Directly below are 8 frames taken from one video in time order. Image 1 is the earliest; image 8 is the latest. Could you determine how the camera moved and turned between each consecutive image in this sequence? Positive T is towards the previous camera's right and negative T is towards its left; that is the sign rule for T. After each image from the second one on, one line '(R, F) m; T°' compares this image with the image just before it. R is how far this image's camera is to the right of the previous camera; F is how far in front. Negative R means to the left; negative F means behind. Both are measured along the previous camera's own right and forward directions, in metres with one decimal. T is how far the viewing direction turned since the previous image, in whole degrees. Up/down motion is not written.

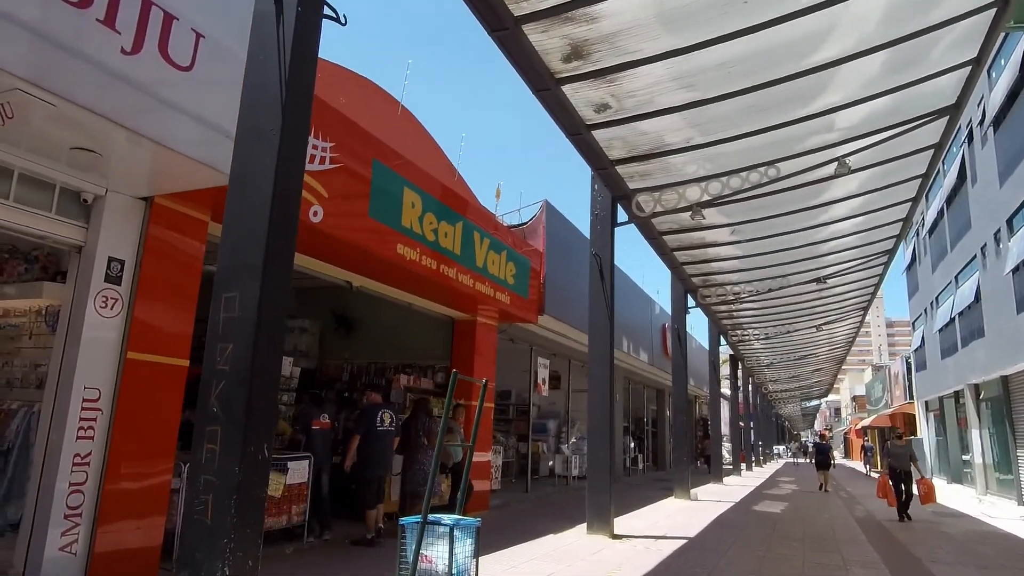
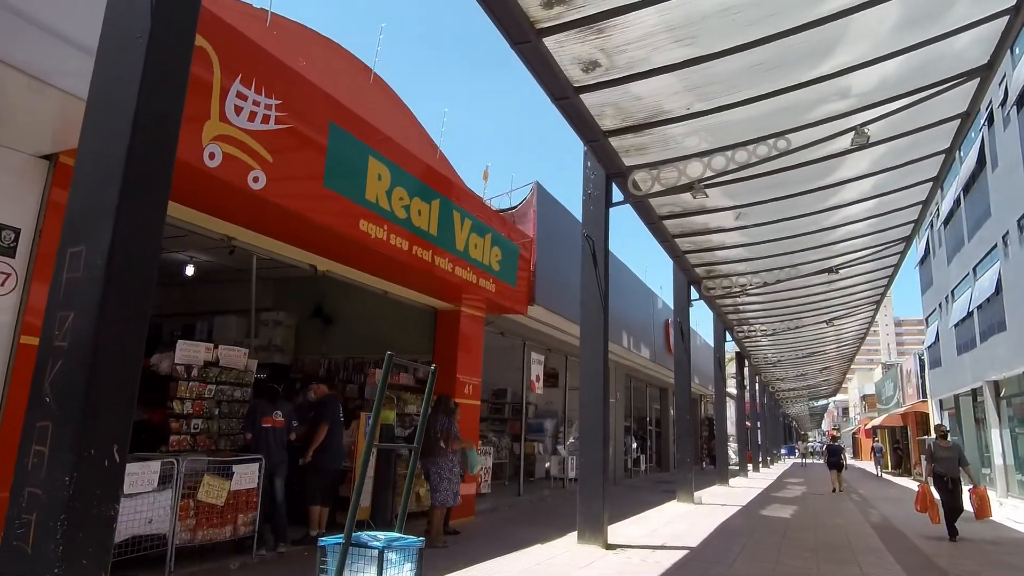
(+0.3, +0.8) m; 0°
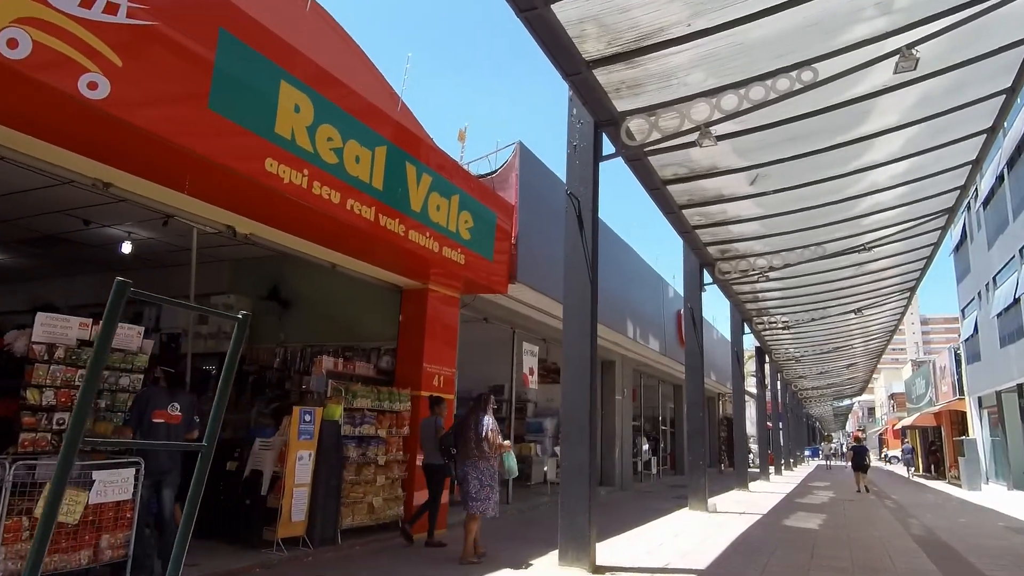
(+0.5, +1.4) m; -2°
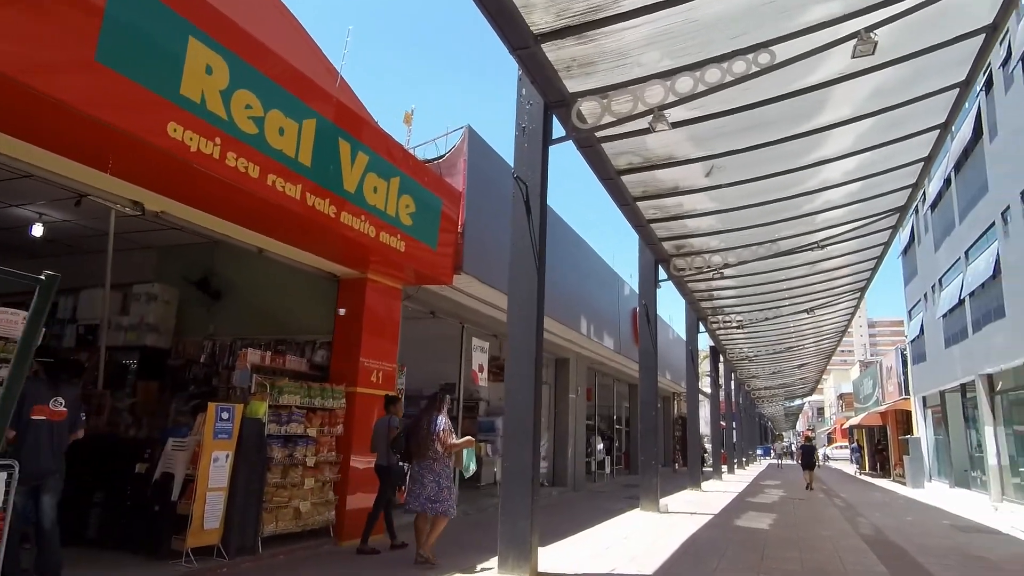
(+0.2, +0.4) m; +3°
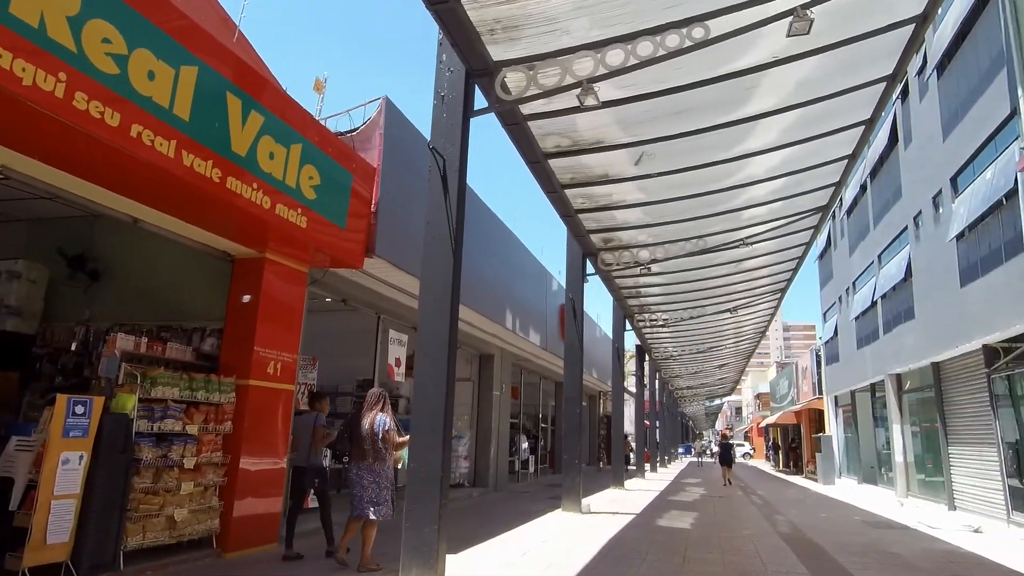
(+0.2, +0.5) m; +6°
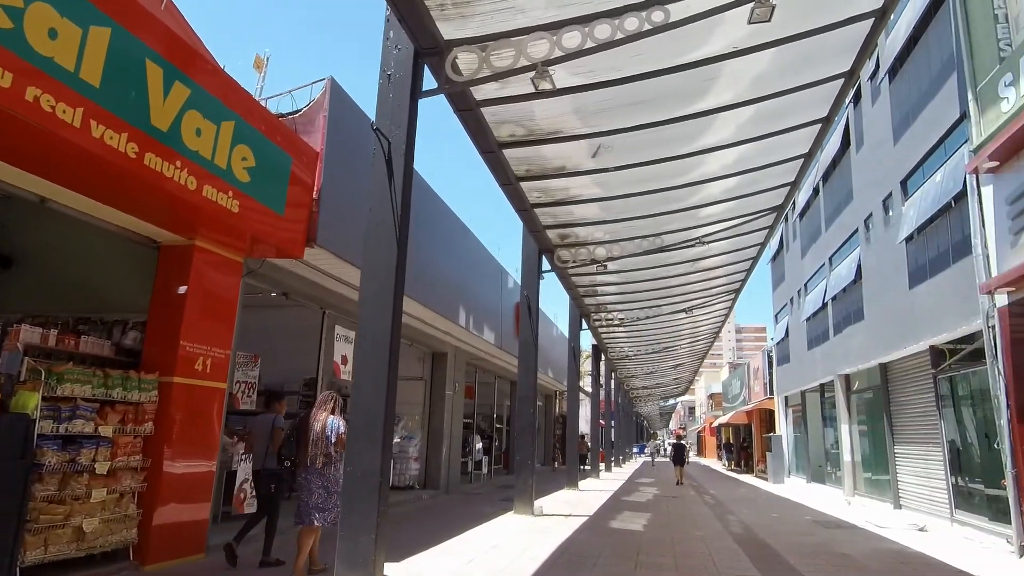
(+0.1, +0.3) m; +4°
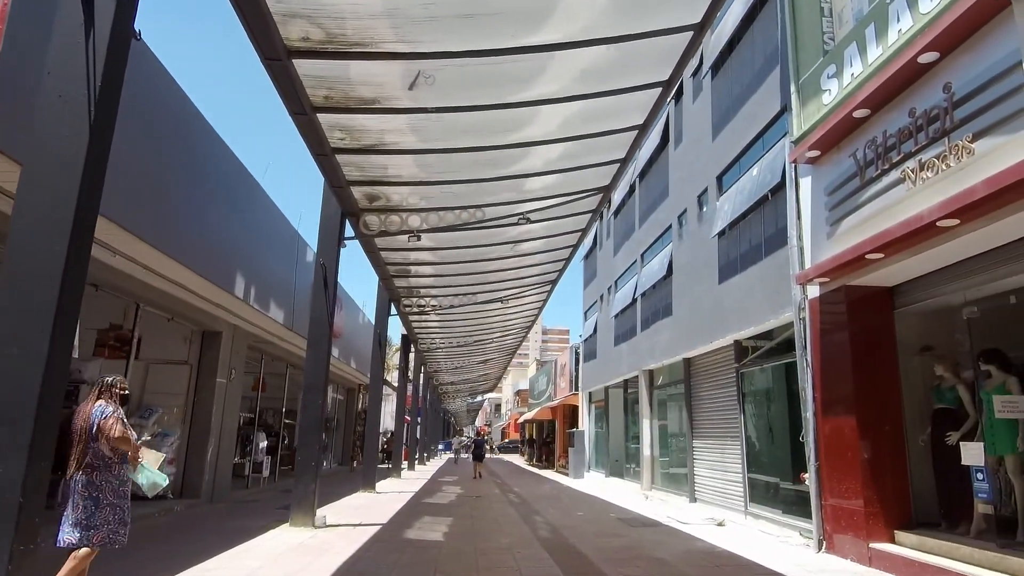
(+0.3, +1.5) m; +16°
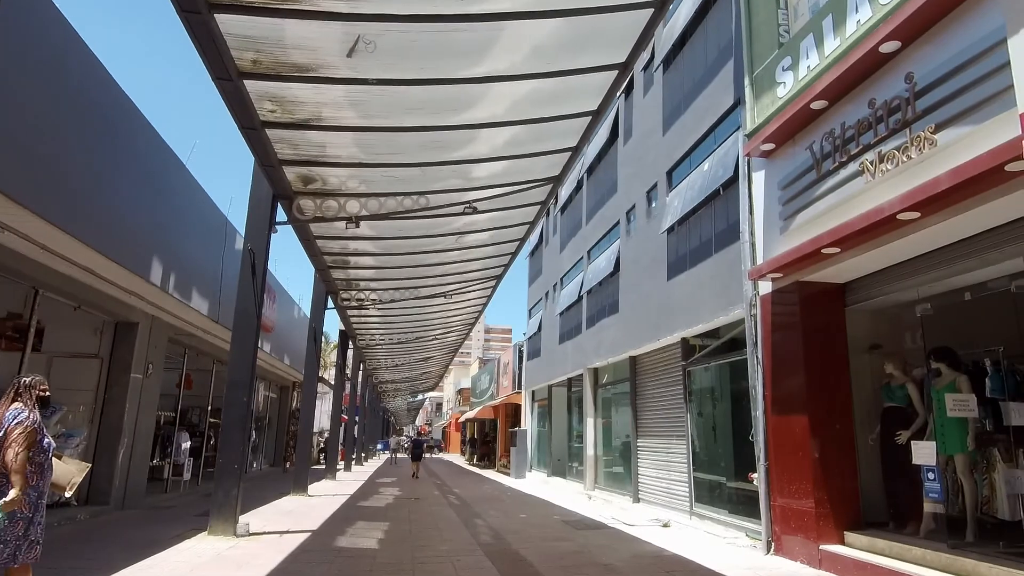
(0.0, +0.5) m; +5°
